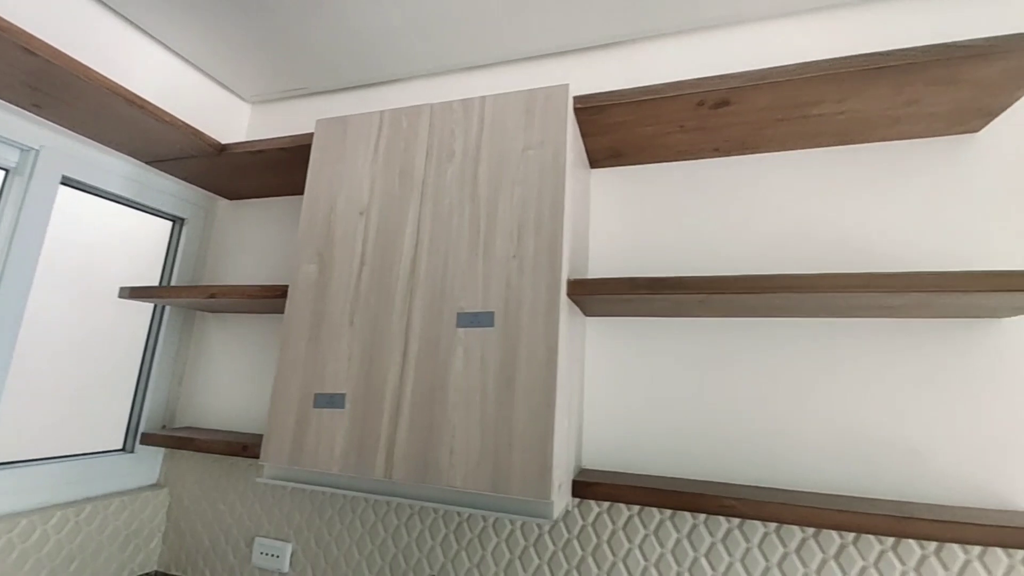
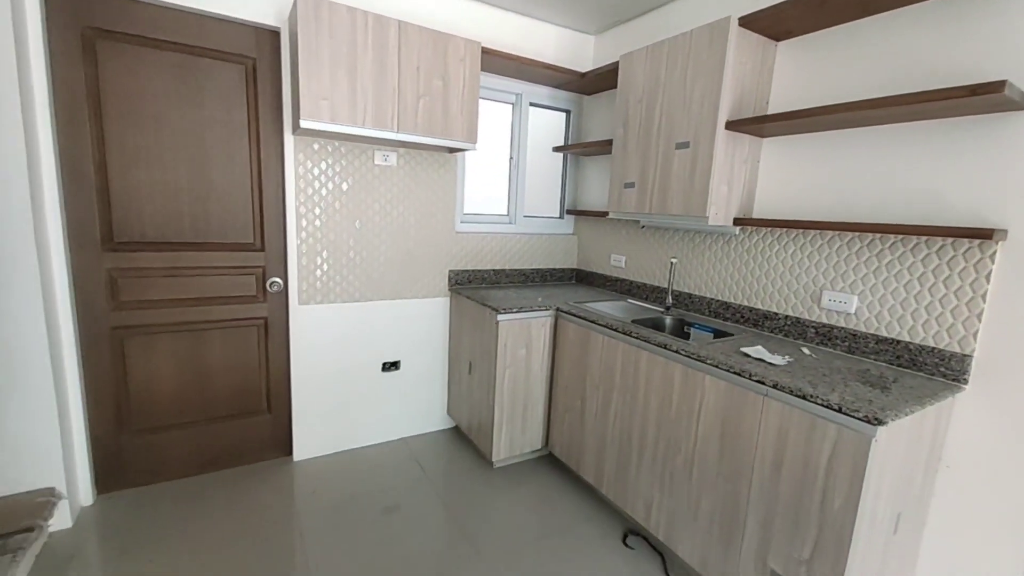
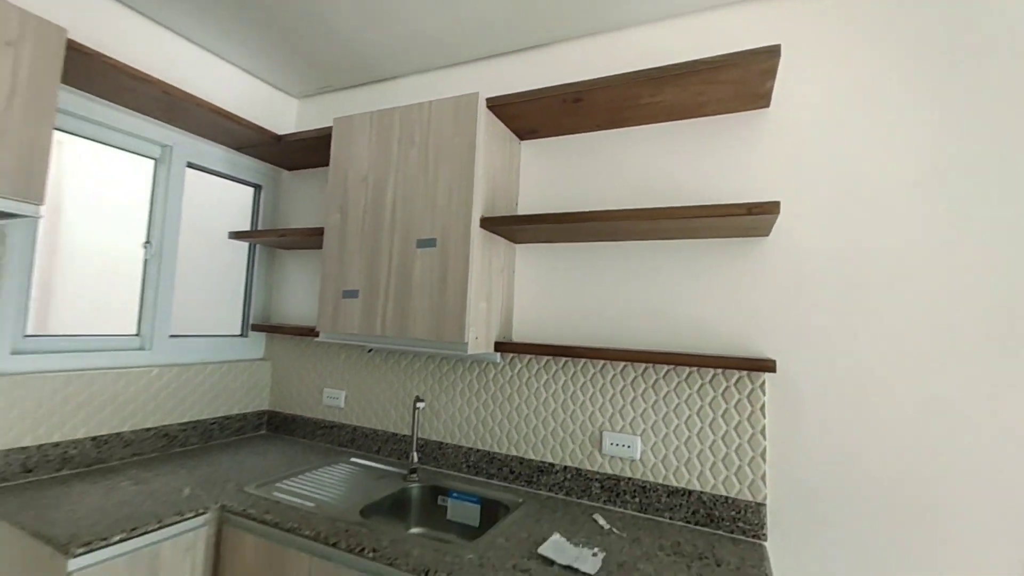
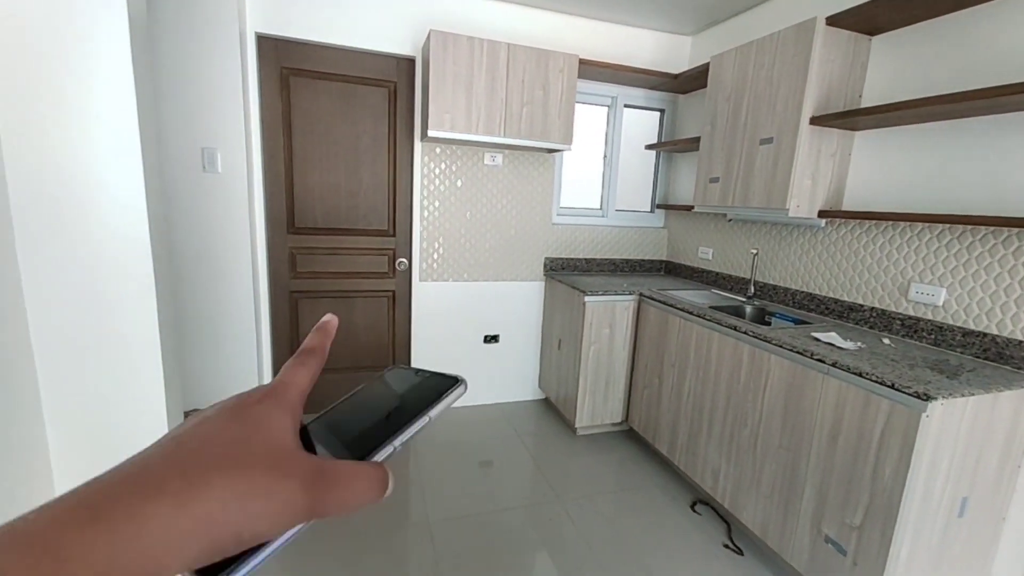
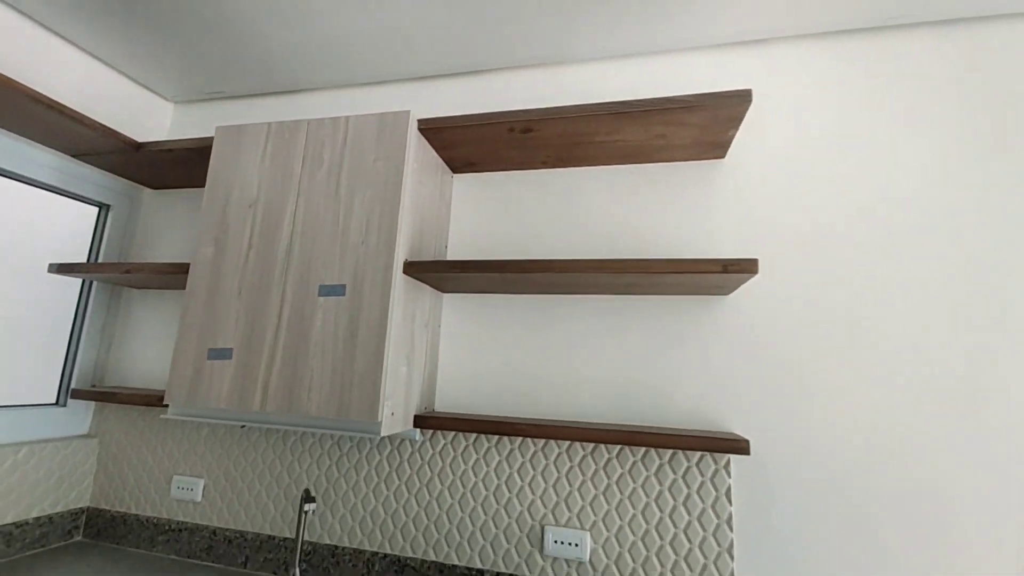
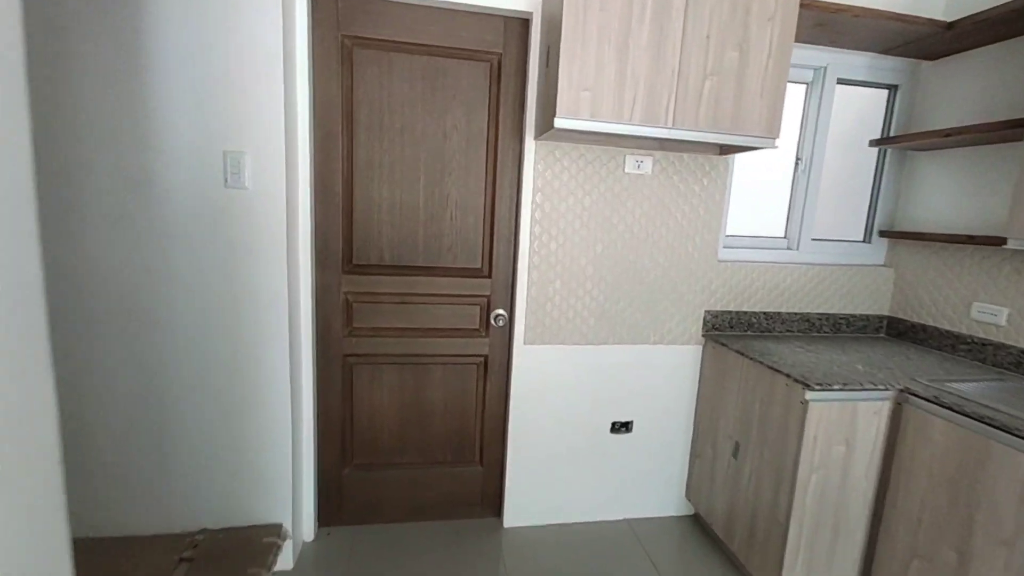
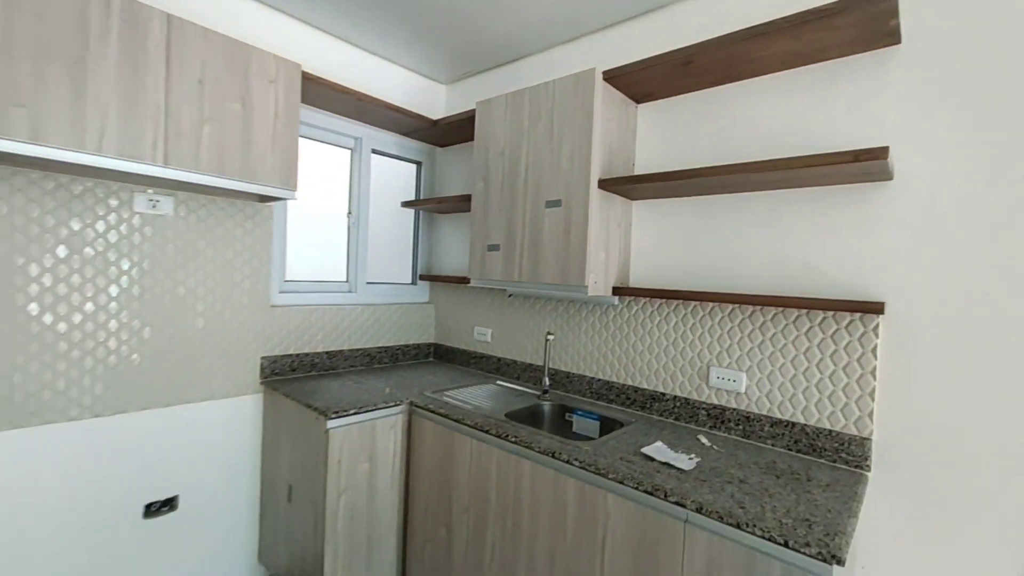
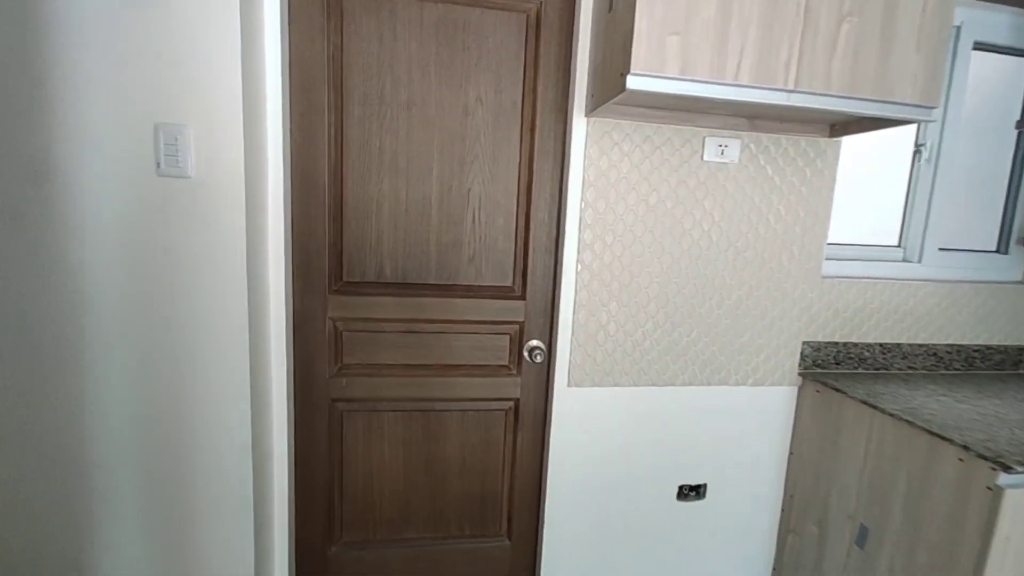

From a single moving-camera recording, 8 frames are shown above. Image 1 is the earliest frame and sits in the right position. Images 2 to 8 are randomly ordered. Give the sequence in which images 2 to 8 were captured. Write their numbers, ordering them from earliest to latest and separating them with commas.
5, 3, 7, 2, 4, 6, 8
